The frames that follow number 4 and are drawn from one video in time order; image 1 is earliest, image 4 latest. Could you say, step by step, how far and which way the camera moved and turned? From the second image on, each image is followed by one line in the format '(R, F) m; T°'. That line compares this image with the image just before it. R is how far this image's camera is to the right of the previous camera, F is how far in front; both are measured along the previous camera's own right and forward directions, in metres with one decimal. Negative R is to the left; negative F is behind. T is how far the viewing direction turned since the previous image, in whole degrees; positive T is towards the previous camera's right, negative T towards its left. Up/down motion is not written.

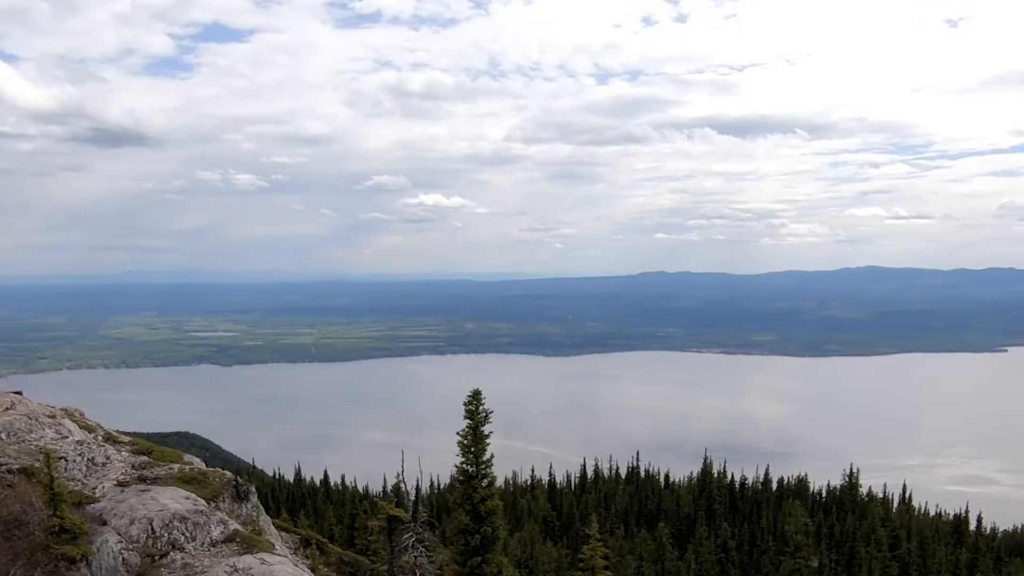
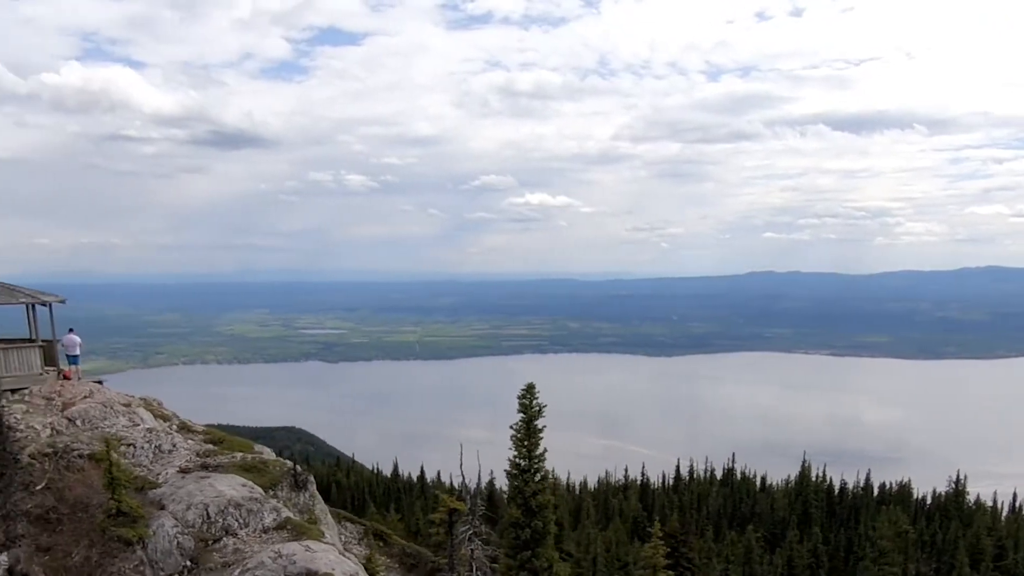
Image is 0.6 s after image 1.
(+1.3, +0.1) m; -6°
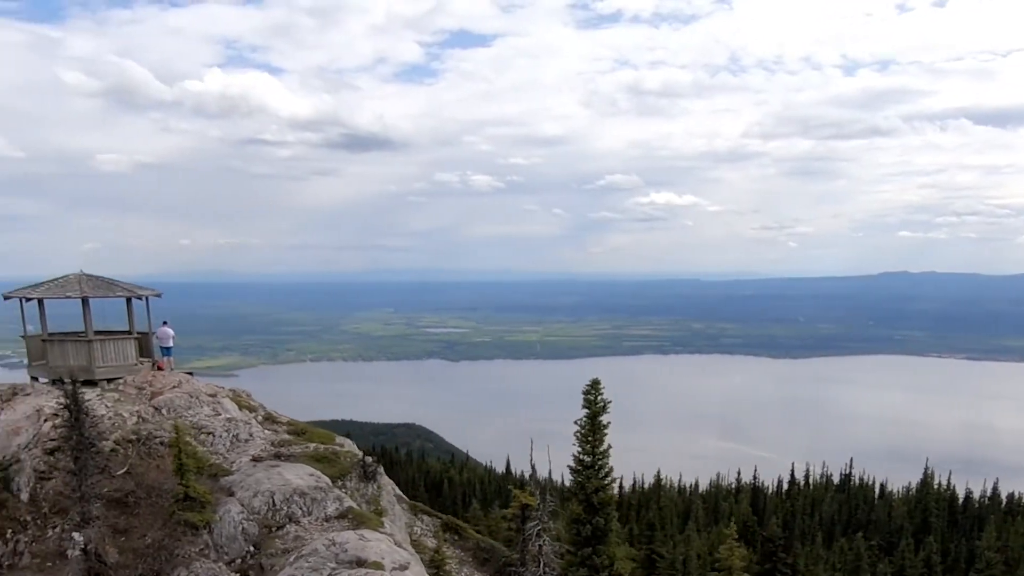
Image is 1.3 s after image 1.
(+1.5, +0.1) m; -7°
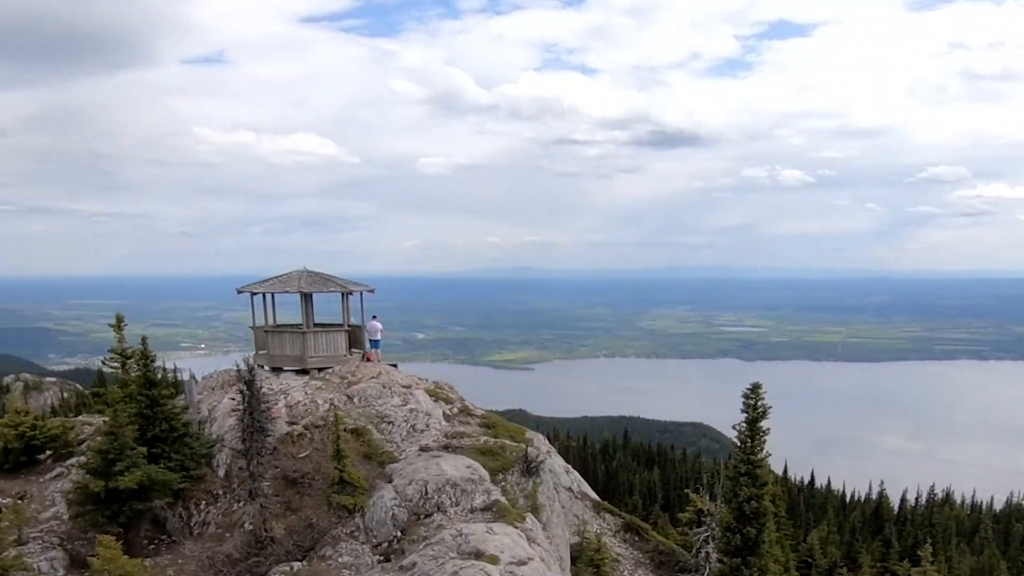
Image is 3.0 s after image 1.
(+3.6, +0.6) m; -16°
